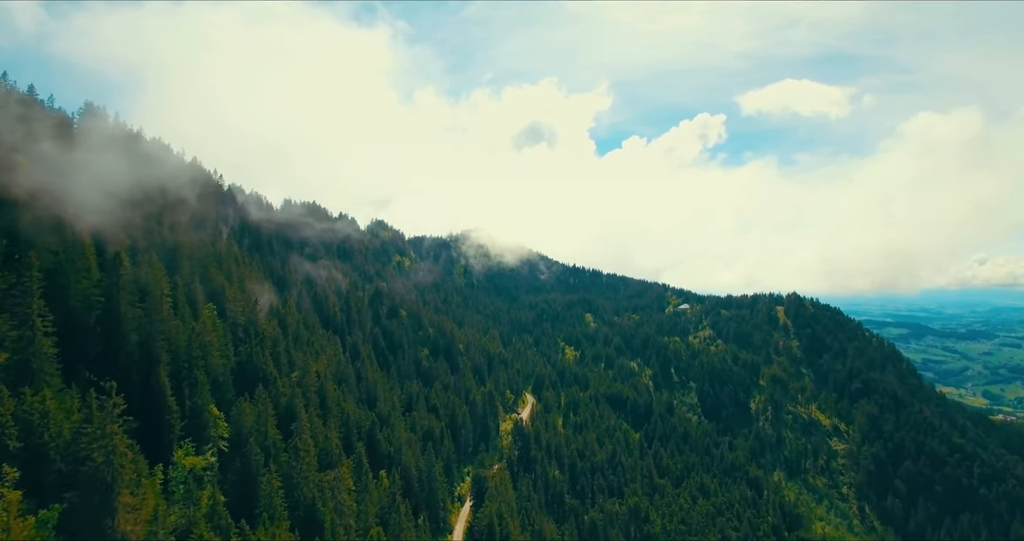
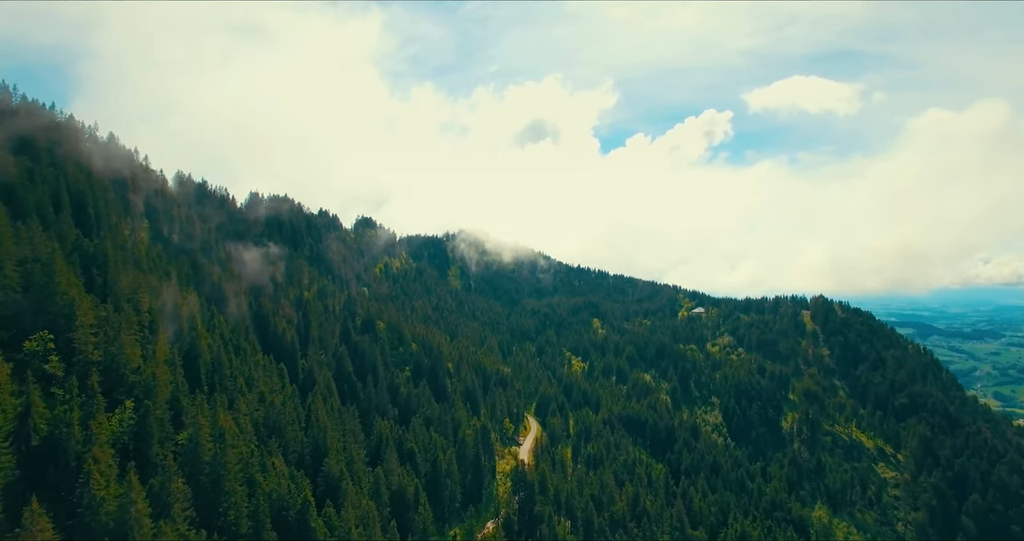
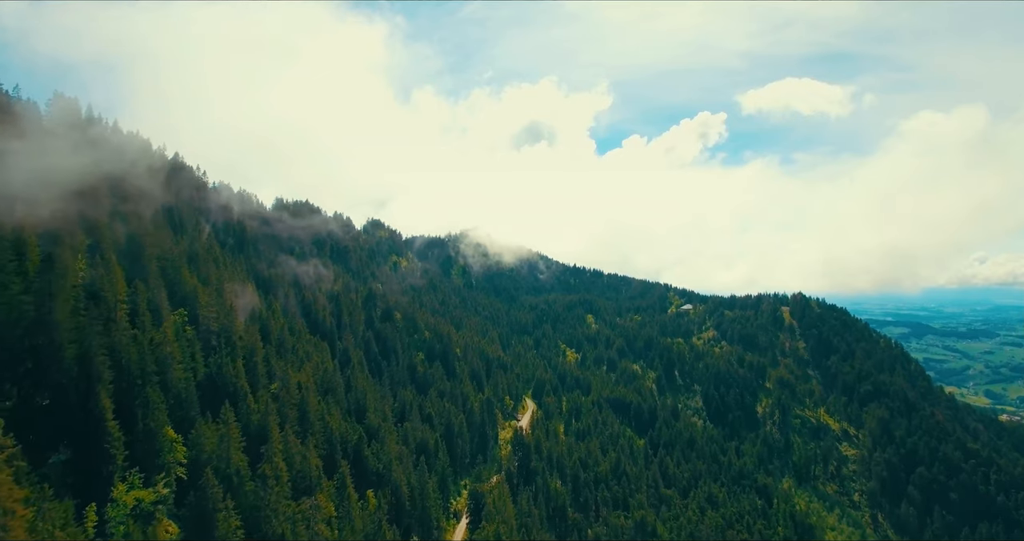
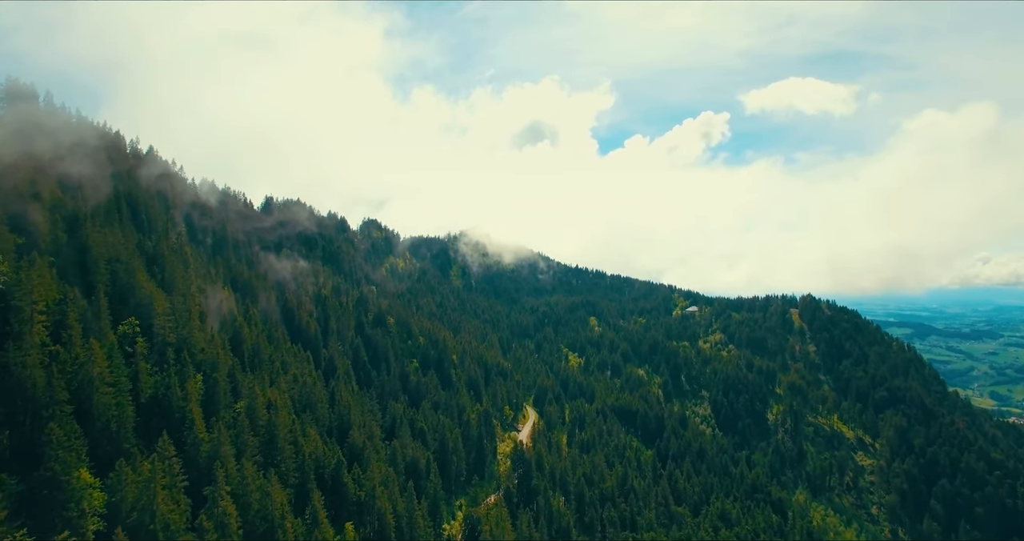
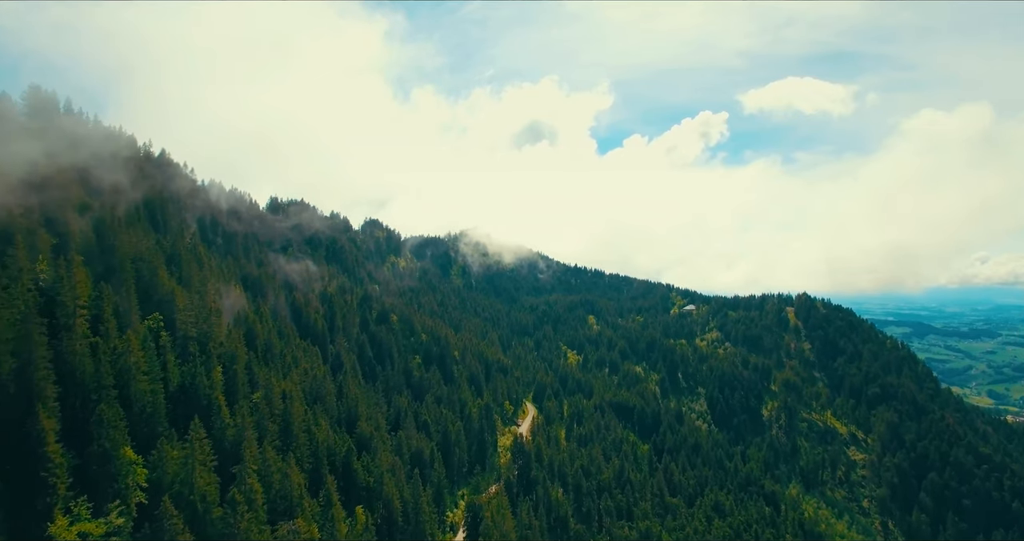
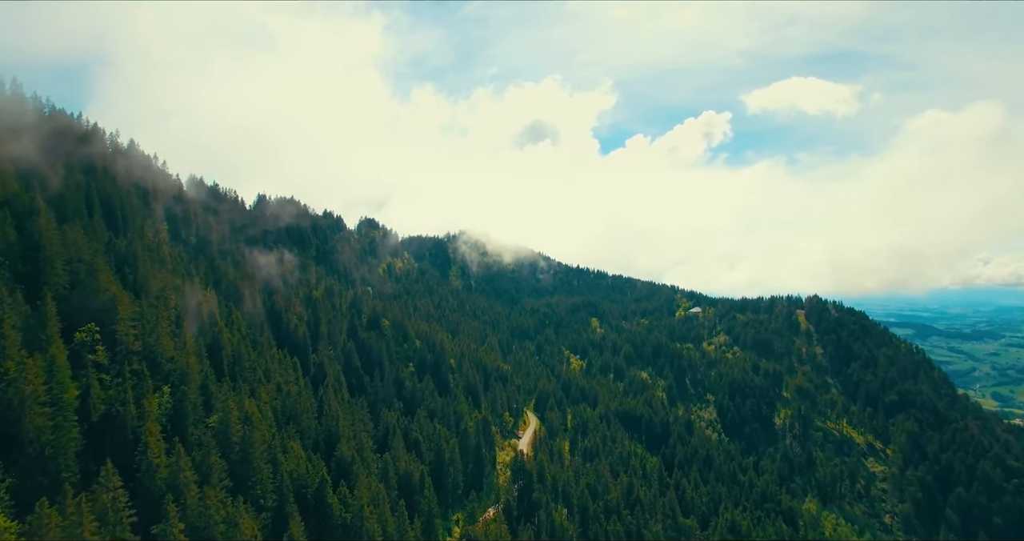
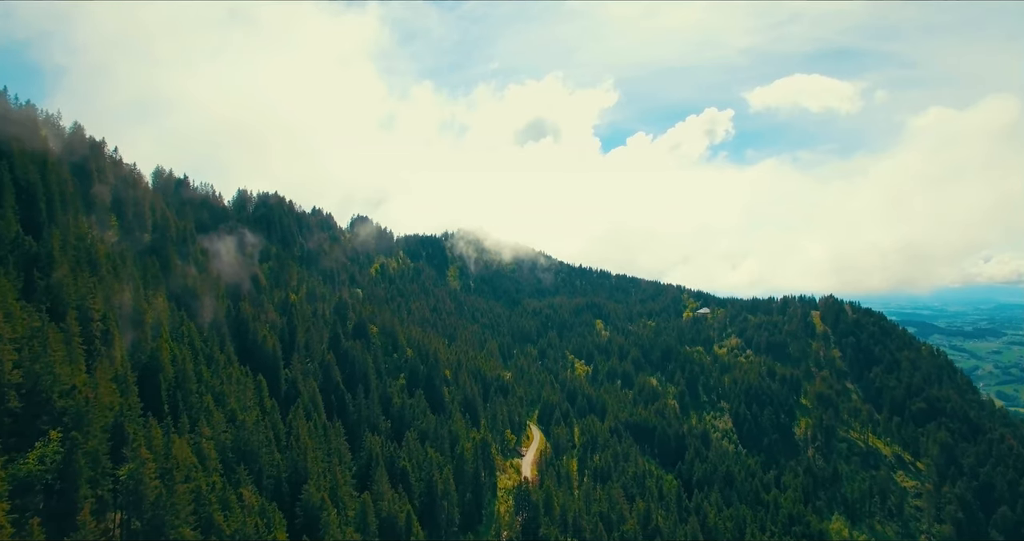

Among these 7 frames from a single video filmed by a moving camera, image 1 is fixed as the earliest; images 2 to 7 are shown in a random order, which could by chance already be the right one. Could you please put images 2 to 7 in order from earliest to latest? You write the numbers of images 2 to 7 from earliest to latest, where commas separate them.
3, 5, 4, 6, 2, 7
